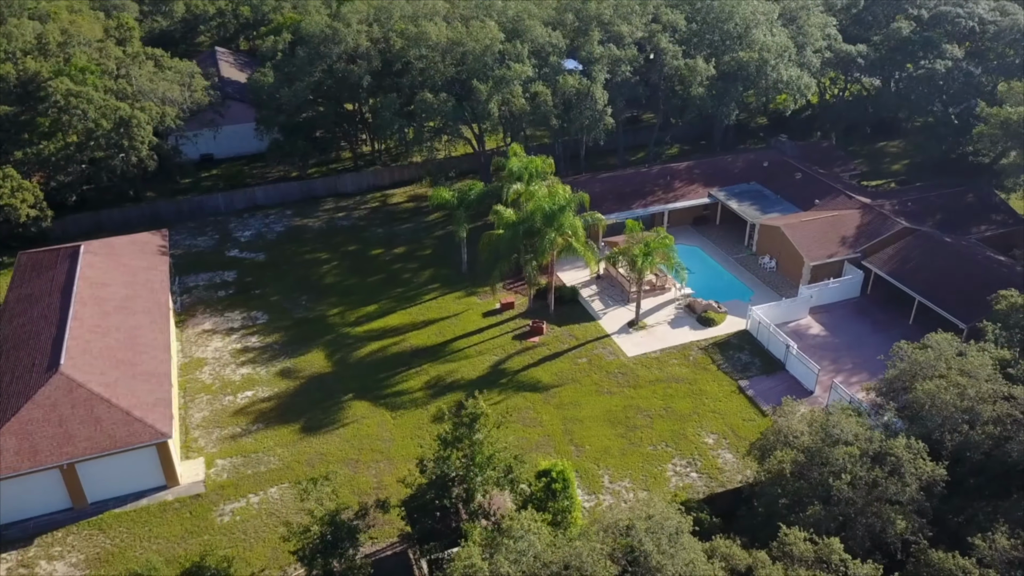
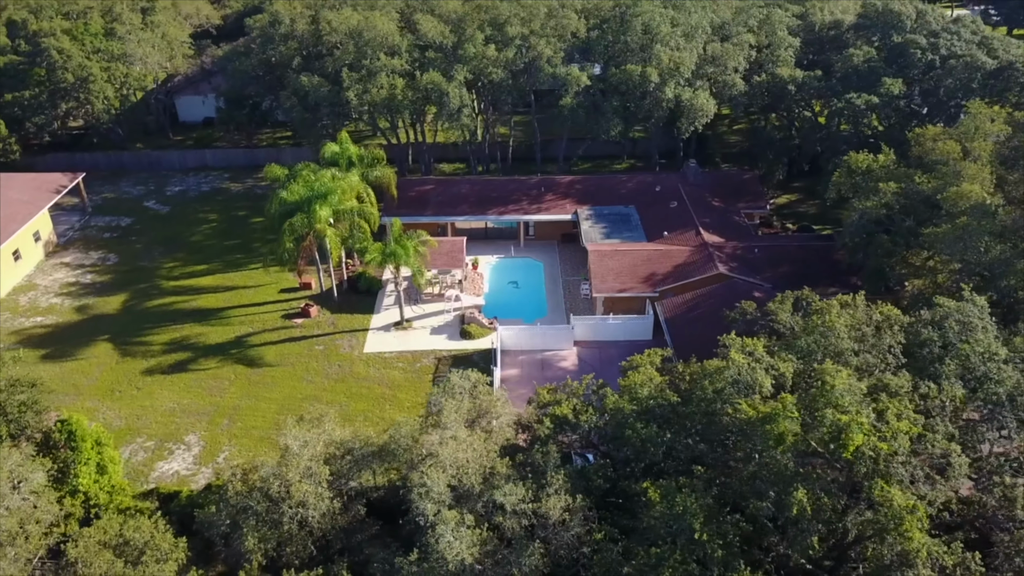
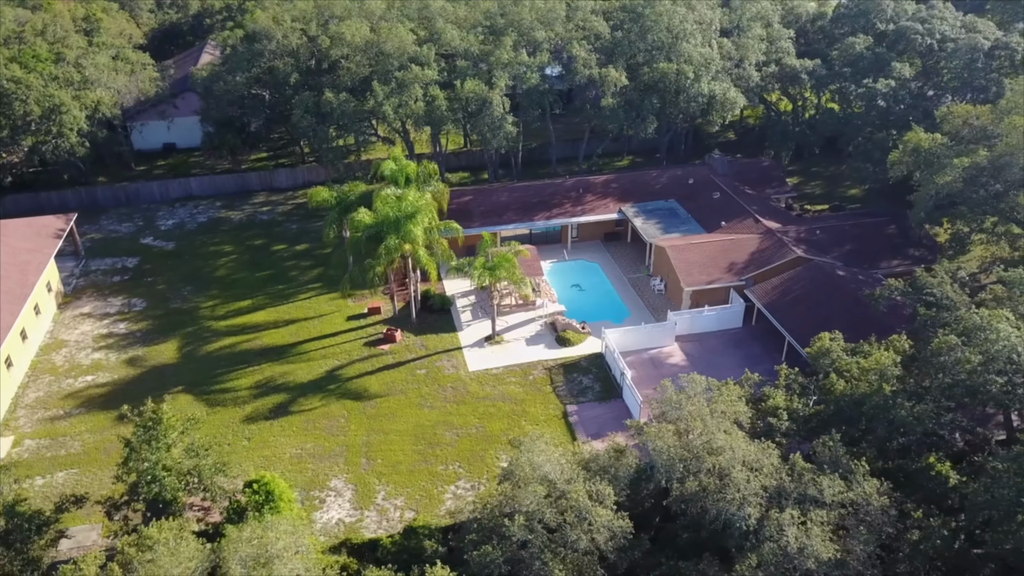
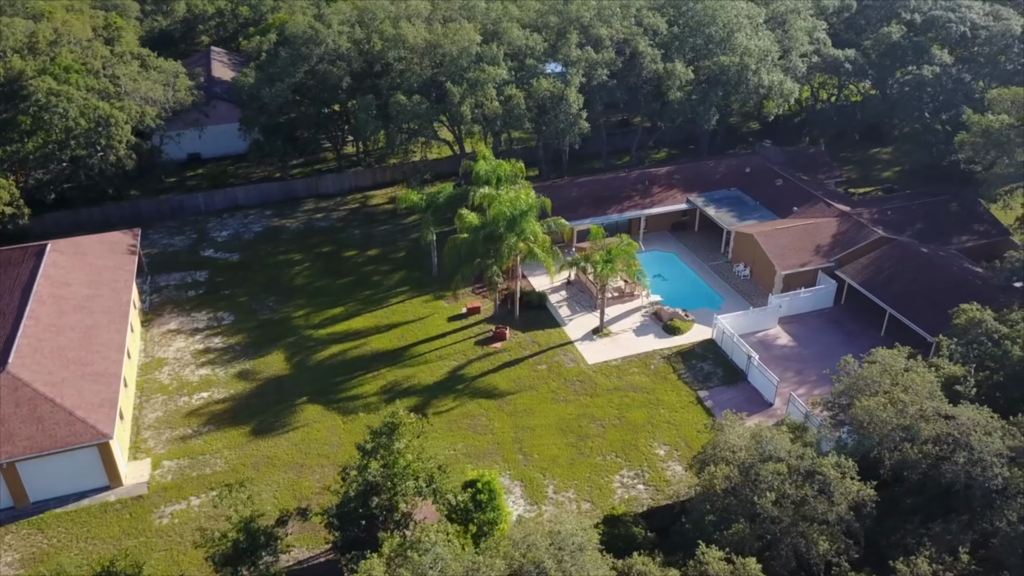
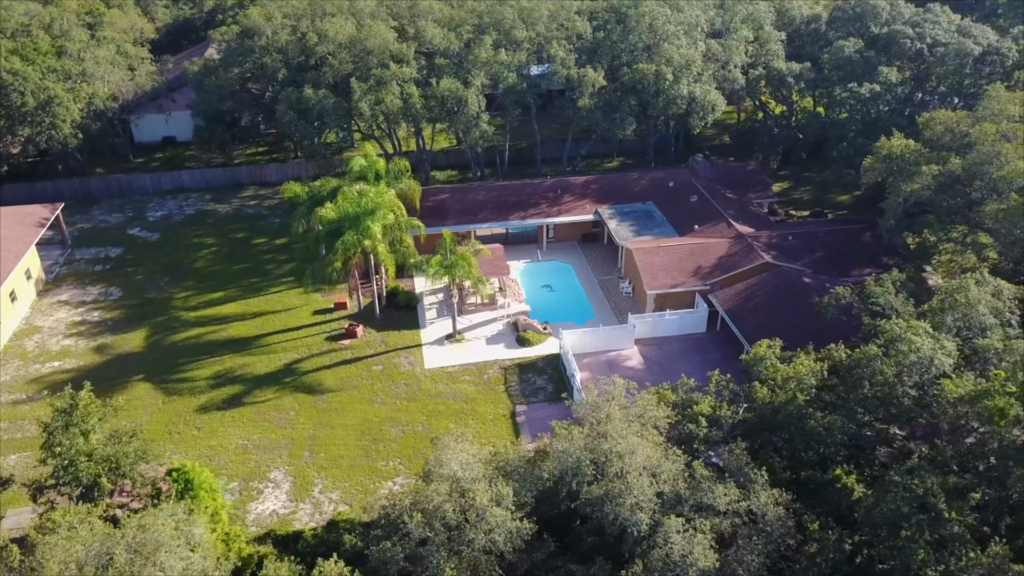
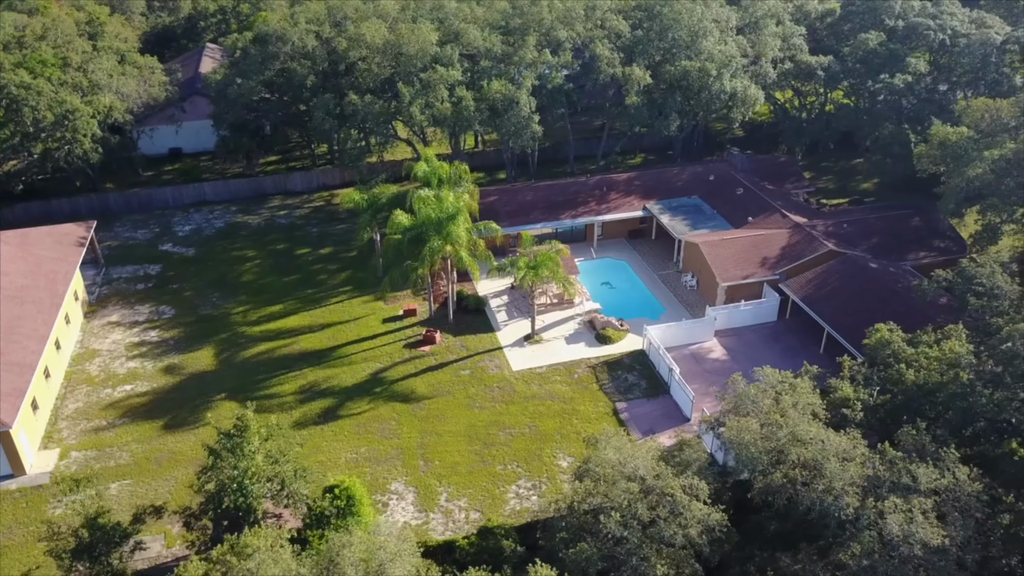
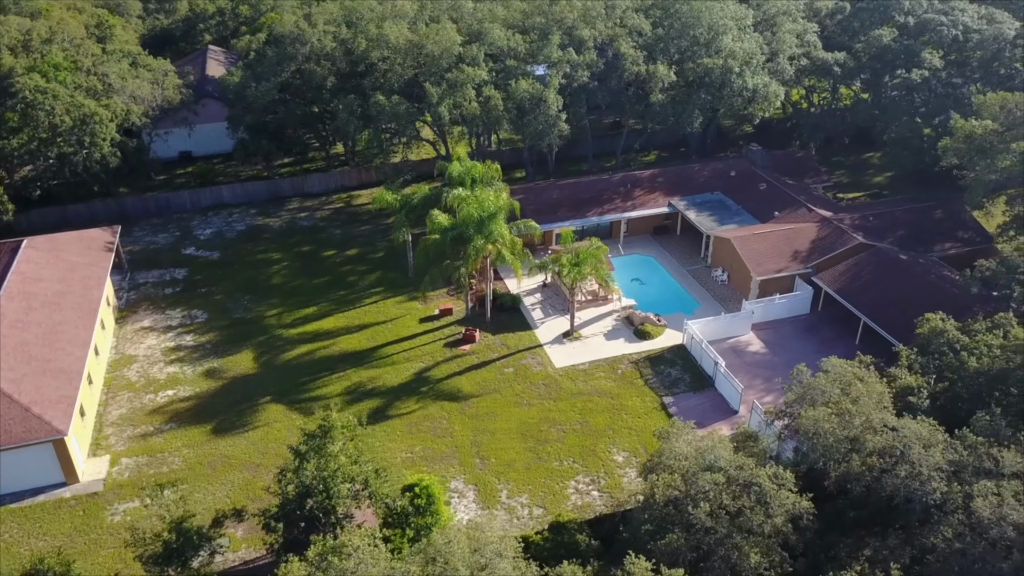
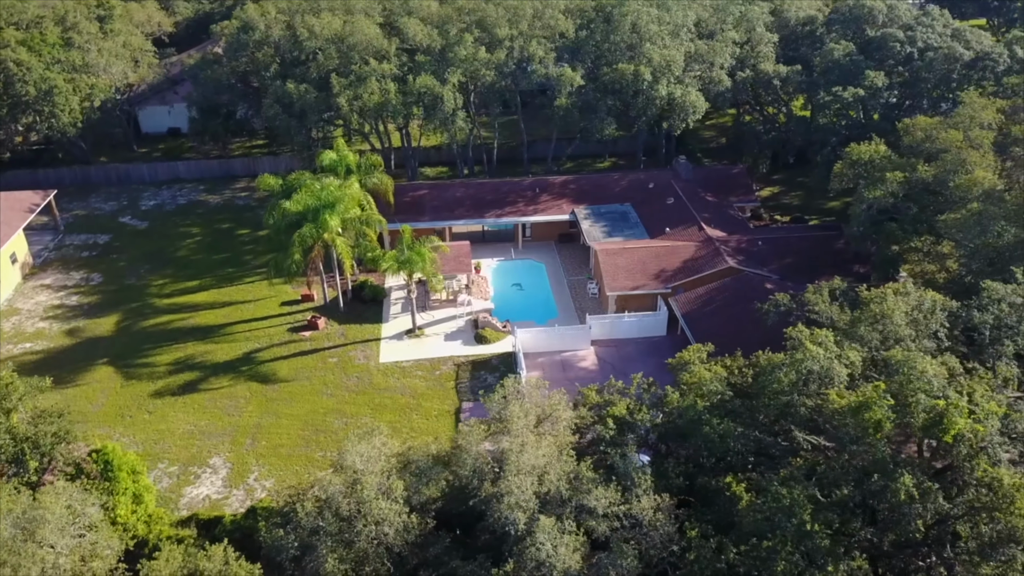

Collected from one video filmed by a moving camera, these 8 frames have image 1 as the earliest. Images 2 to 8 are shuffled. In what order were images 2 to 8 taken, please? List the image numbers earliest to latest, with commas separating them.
4, 7, 6, 3, 5, 8, 2
